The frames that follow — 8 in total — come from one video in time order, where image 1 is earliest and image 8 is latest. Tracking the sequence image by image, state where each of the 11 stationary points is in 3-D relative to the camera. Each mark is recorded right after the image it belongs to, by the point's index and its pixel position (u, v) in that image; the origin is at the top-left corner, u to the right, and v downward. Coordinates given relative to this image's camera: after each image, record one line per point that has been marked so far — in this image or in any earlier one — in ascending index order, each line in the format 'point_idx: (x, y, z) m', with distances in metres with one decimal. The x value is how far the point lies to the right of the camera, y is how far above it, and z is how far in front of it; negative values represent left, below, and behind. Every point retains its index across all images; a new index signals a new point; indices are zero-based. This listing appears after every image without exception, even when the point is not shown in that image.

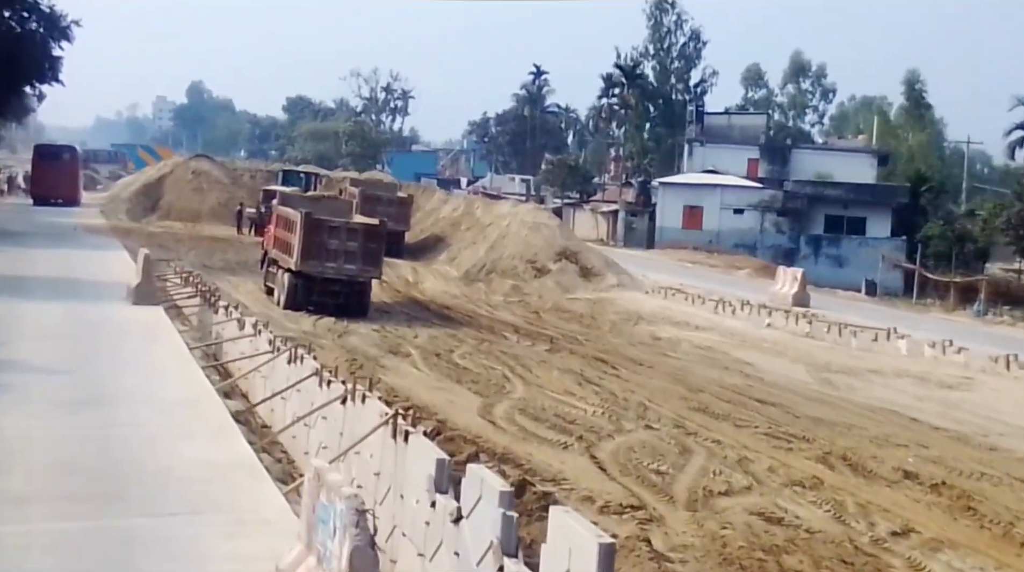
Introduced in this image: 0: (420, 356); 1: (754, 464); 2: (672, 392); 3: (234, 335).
0: (-1.5, -1.1, +18.9) m
1: (+2.5, -1.8, +11.7) m
2: (+2.3, -1.5, +16.4) m
3: (-4.4, -0.8, +18.0) m
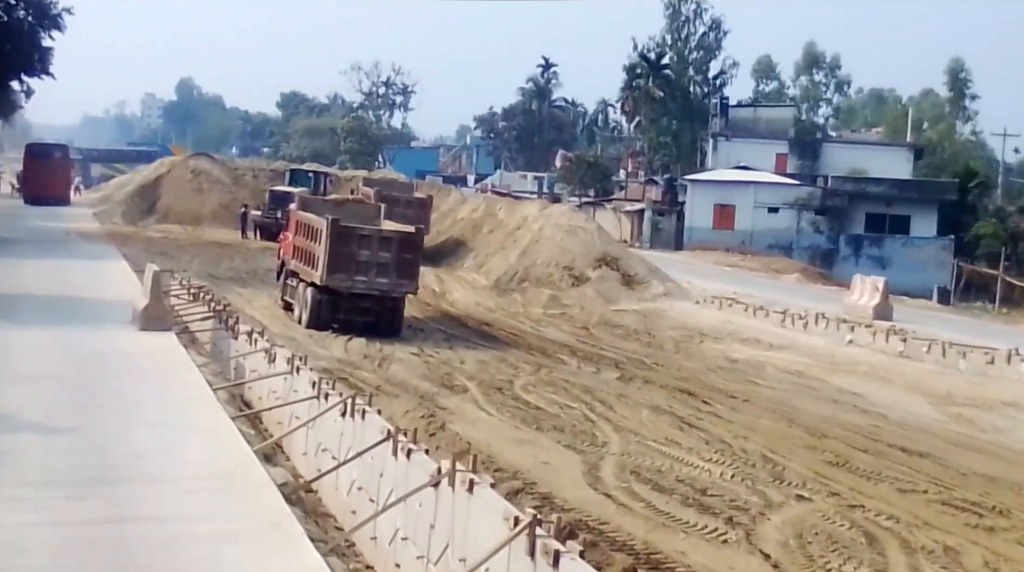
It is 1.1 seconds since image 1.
0: (-0.5, -1.4, +16.2) m
1: (+3.6, -2.1, +9.0) m
2: (+3.4, -1.8, +13.7) m
3: (-3.3, -1.1, +15.2) m
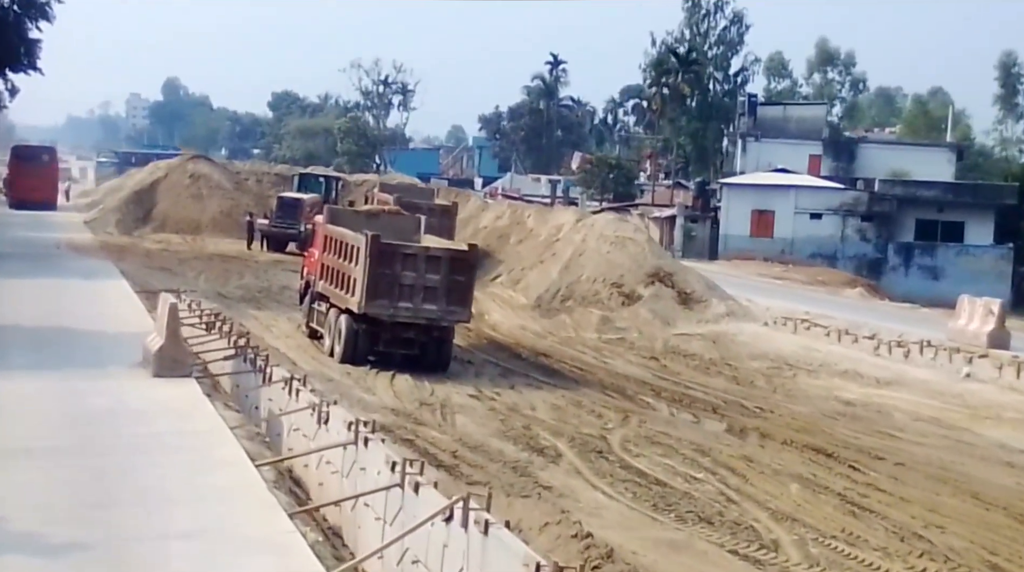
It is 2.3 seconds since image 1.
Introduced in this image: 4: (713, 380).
0: (+0.7, -1.9, +13.1) m
1: (+4.8, -2.6, +6.0) m
2: (+4.6, -2.3, +10.7) m
3: (-2.1, -1.6, +12.1) m
4: (+3.4, -1.6, +19.1) m
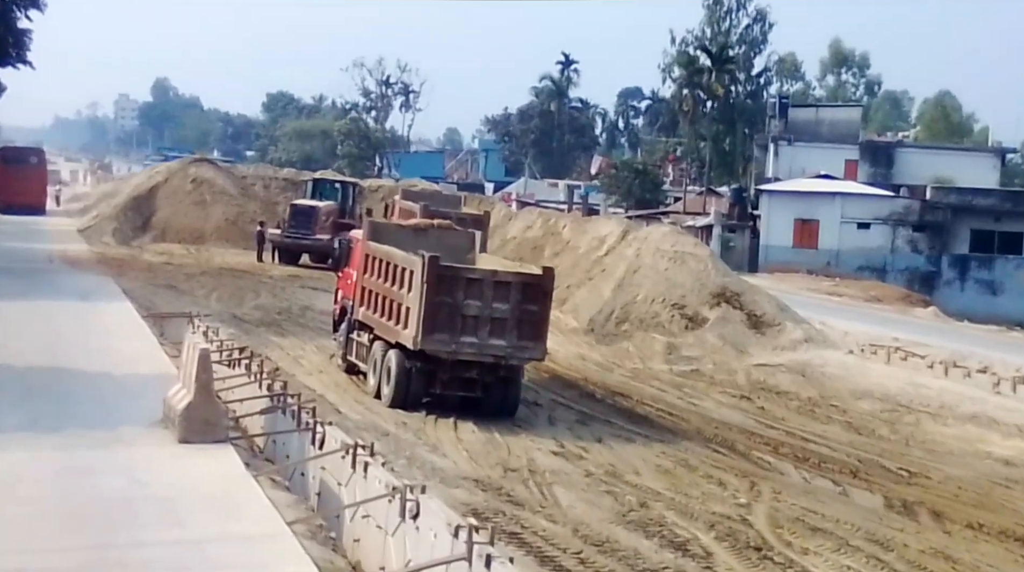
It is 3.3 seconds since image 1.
0: (+1.9, -2.3, +10.3) m
1: (+6.1, -3.0, +3.2) m
2: (+5.8, -2.7, +7.9) m
3: (-0.9, -2.0, +9.2) m
4: (+4.5, -2.0, +16.3) m
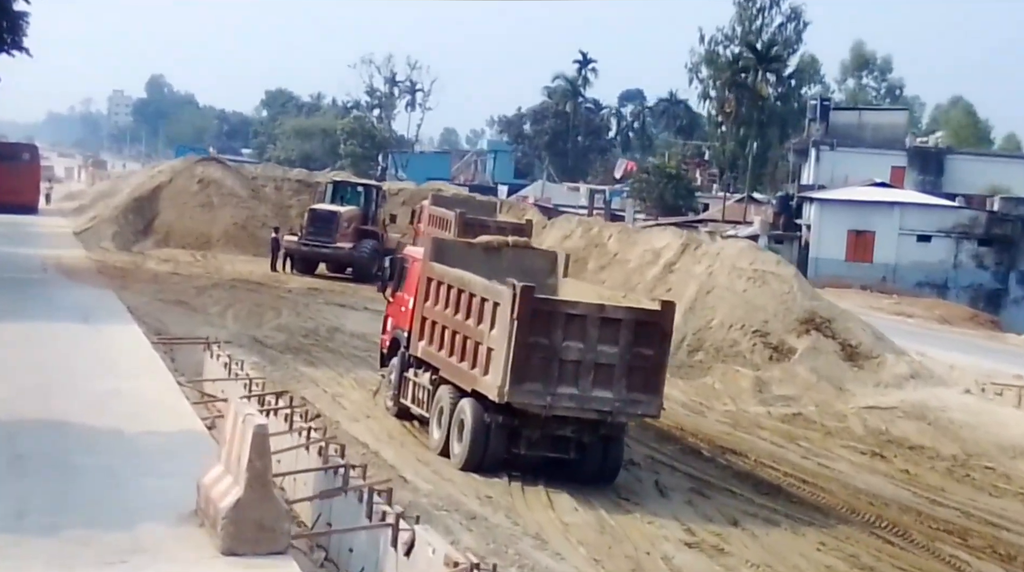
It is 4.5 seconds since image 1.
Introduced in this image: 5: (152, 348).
0: (+3.1, -2.8, +7.2) m
1: (+7.3, -3.5, +0.1) m
2: (+7.0, -3.2, +4.9) m
3: (+0.3, -2.4, +6.2) m
4: (+5.7, -2.5, +13.2) m
5: (-5.6, -1.0, +17.6) m
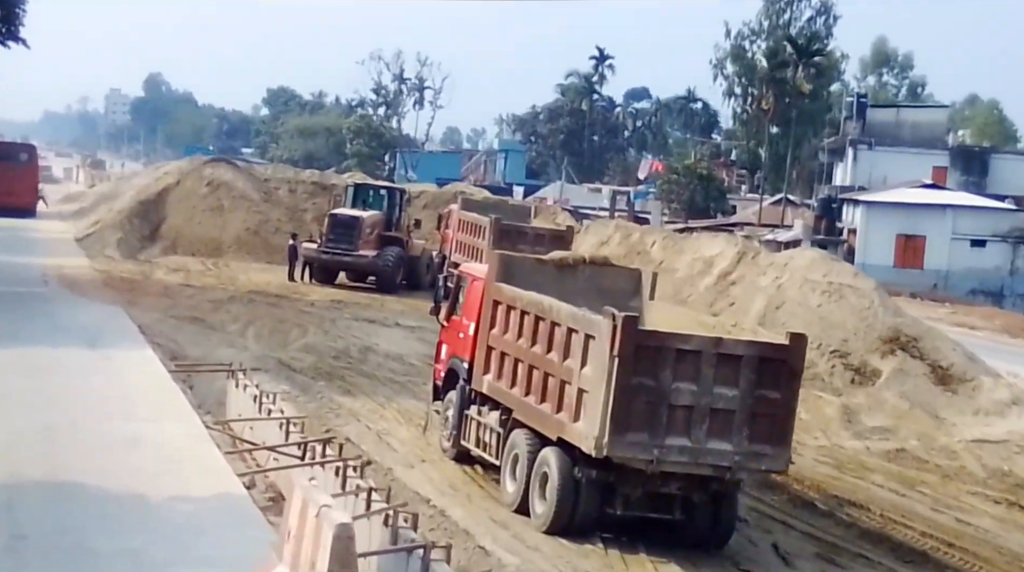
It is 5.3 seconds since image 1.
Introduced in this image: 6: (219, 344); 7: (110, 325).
0: (+4.0, -3.1, +5.1) m
1: (+8.3, -3.8, -2.0) m
2: (+8.0, -3.5, +2.8) m
3: (+1.2, -2.7, +4.1) m
4: (+6.6, -2.8, +11.1) m
5: (-4.7, -1.2, +15.5) m
6: (-5.1, -1.0, +19.8) m
7: (-6.8, -0.7, +19.2) m
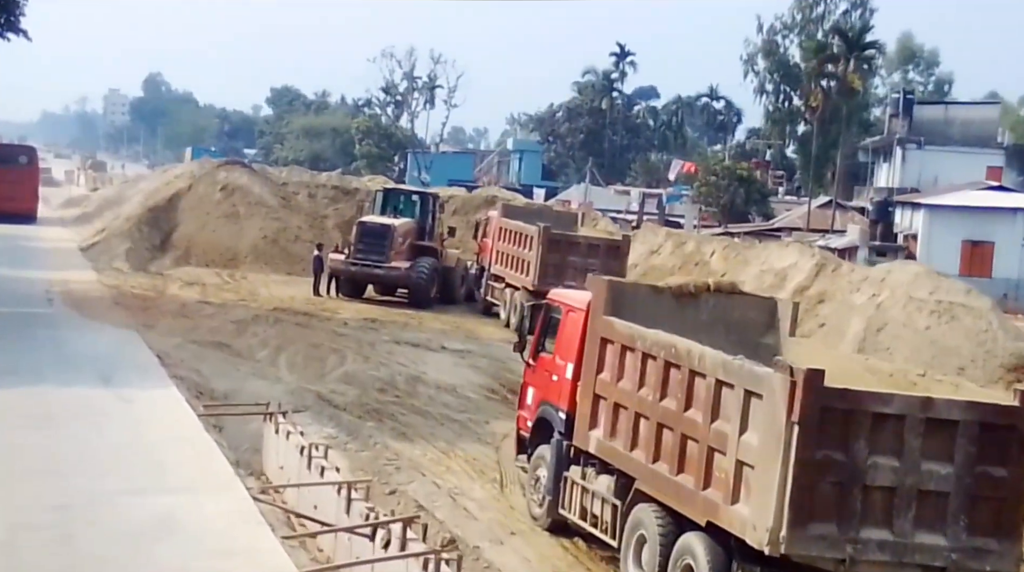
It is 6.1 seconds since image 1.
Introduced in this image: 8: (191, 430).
0: (+5.1, -3.4, +2.7) m
1: (+9.3, -4.1, -4.4) m
2: (+9.0, -3.8, +0.4) m
3: (+2.3, -3.0, +1.7) m
4: (+7.7, -3.1, +8.7) m
5: (-3.6, -1.6, +13.1) m
6: (-4.0, -1.3, +17.3) m
7: (-5.7, -1.0, +16.8) m
8: (-3.7, -1.6, +12.9) m
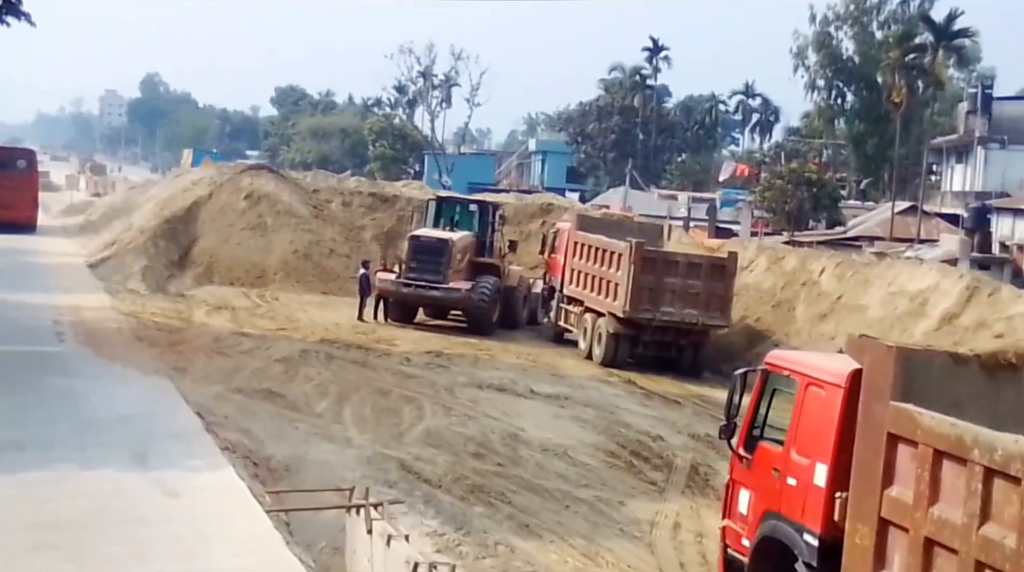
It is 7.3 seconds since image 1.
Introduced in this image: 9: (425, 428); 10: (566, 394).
0: (+6.7, -3.8, -0.8) m
1: (+11.0, -4.5, -7.9) m
2: (+10.6, -4.2, -3.2) m
3: (+3.9, -3.5, -1.9) m
4: (+9.3, -3.5, +5.2) m
5: (-2.0, -2.1, +9.6) m
6: (-2.5, -1.8, +13.8) m
7: (-4.1, -1.5, +13.3) m
8: (-2.1, -2.1, +9.3) m
9: (-1.1, -1.8, +14.7) m
10: (+0.8, -1.6, +17.3) m
